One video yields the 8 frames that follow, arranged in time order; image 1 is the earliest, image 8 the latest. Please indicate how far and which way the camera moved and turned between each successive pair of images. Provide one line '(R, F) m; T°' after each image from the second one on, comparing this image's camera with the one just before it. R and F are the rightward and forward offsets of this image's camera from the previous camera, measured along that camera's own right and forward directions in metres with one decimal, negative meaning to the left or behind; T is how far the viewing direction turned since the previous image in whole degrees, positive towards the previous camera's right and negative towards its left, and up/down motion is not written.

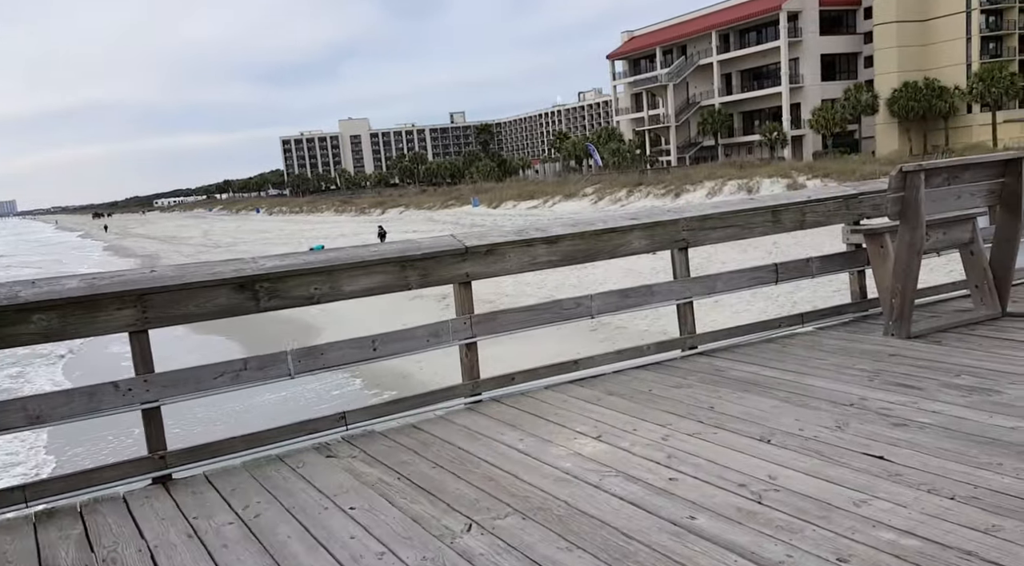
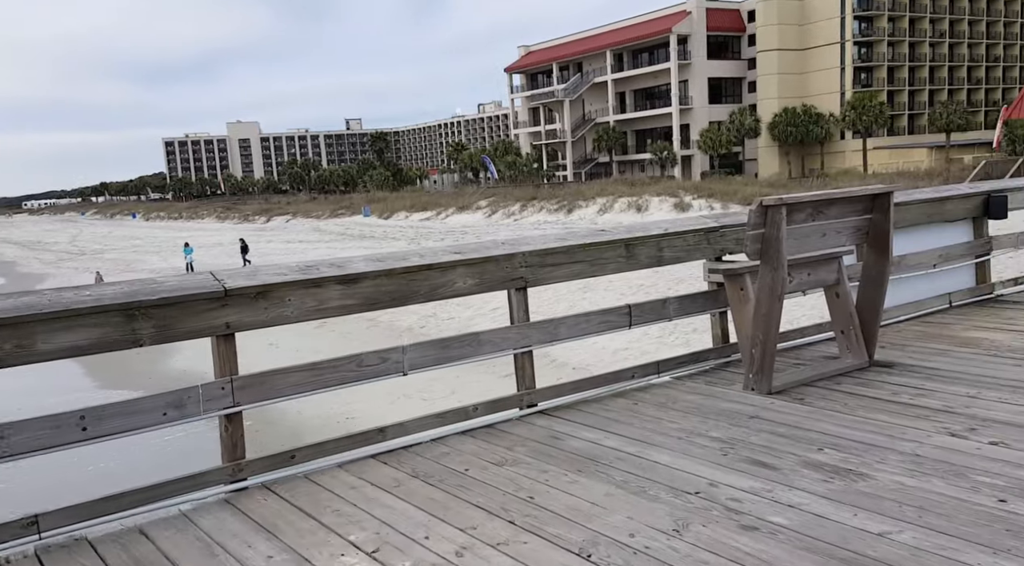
(+0.3, +0.5) m; +7°
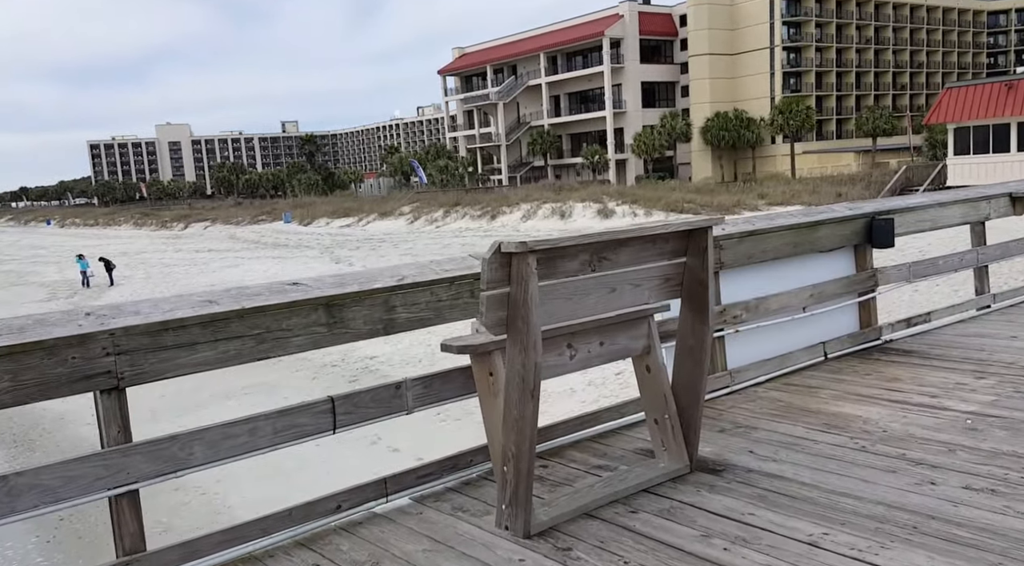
(+0.7, +1.0) m; +4°
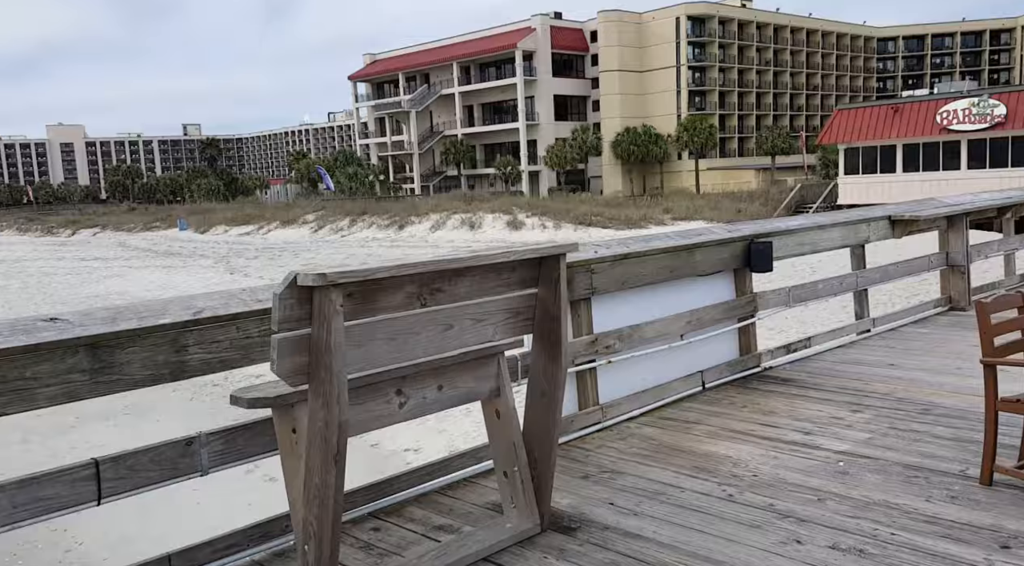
(+0.2, +0.3) m; +6°
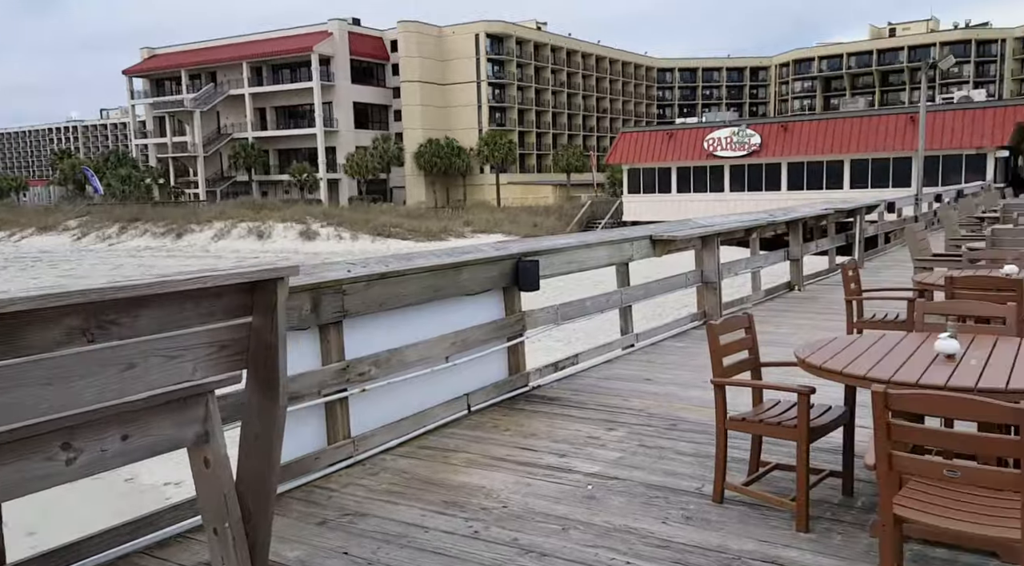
(+0.2, +0.2) m; +13°
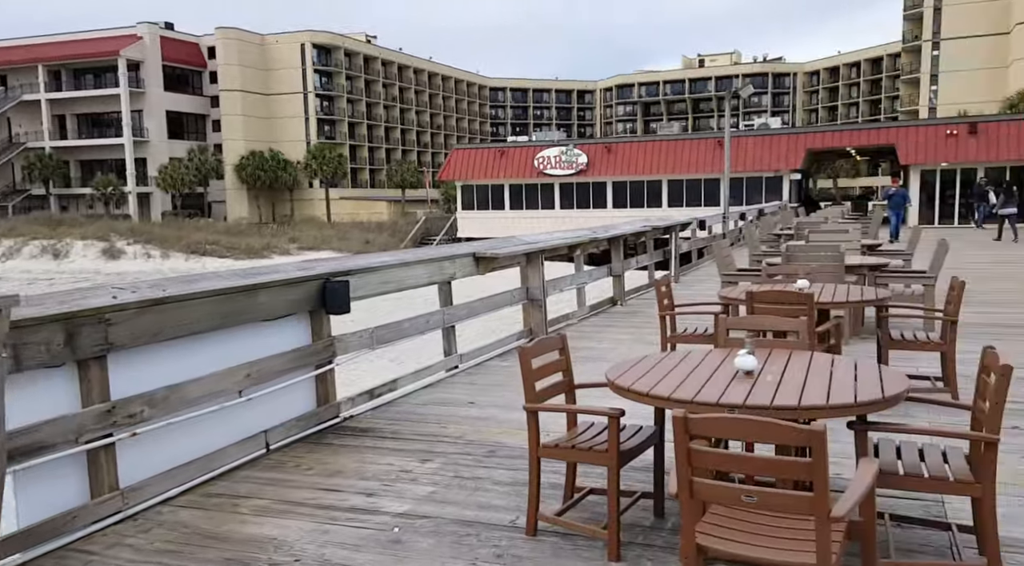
(+0.1, +0.2) m; +11°
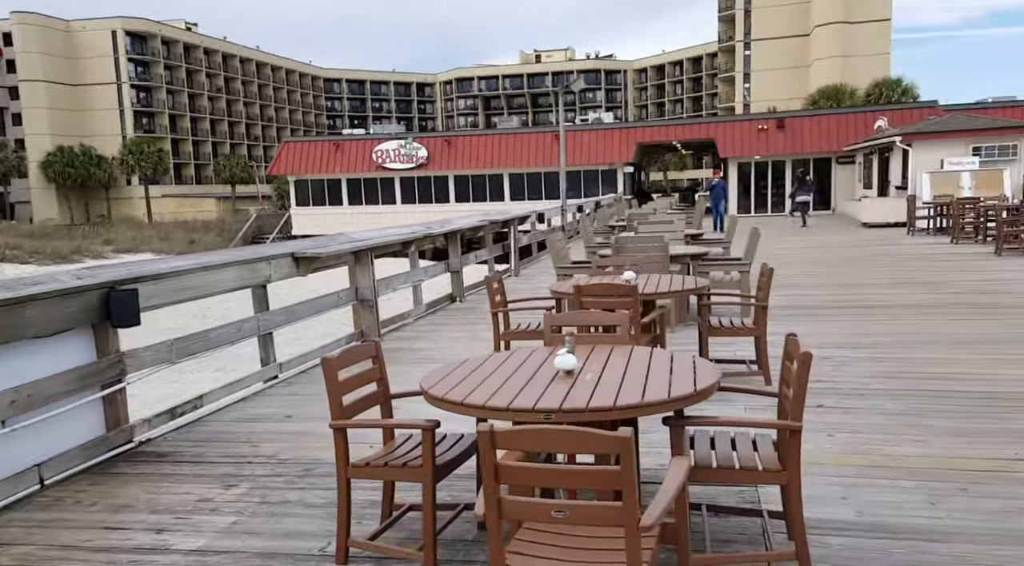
(+0.1, +0.2) m; +10°
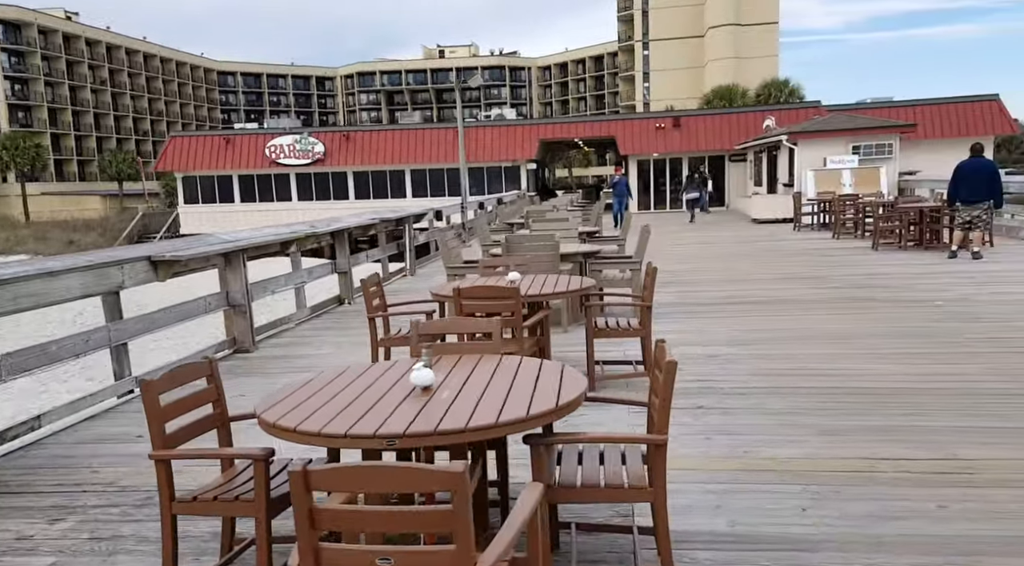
(+0.2, +0.3) m; +6°
